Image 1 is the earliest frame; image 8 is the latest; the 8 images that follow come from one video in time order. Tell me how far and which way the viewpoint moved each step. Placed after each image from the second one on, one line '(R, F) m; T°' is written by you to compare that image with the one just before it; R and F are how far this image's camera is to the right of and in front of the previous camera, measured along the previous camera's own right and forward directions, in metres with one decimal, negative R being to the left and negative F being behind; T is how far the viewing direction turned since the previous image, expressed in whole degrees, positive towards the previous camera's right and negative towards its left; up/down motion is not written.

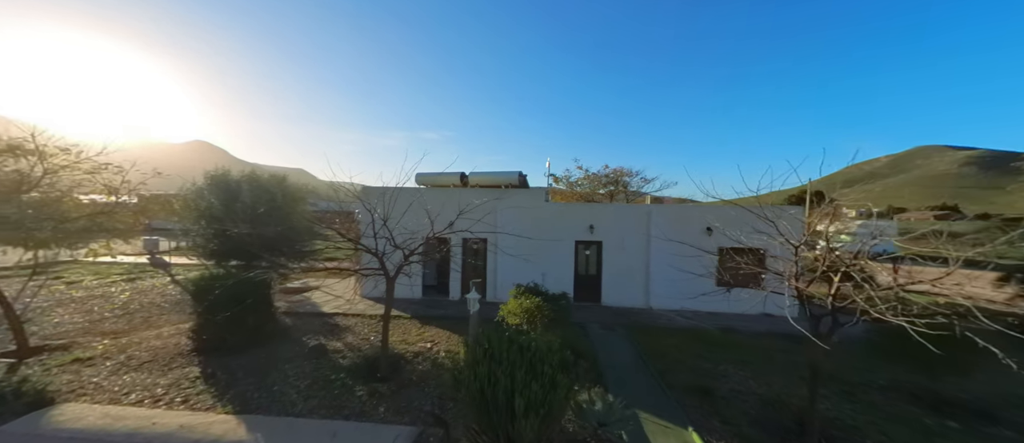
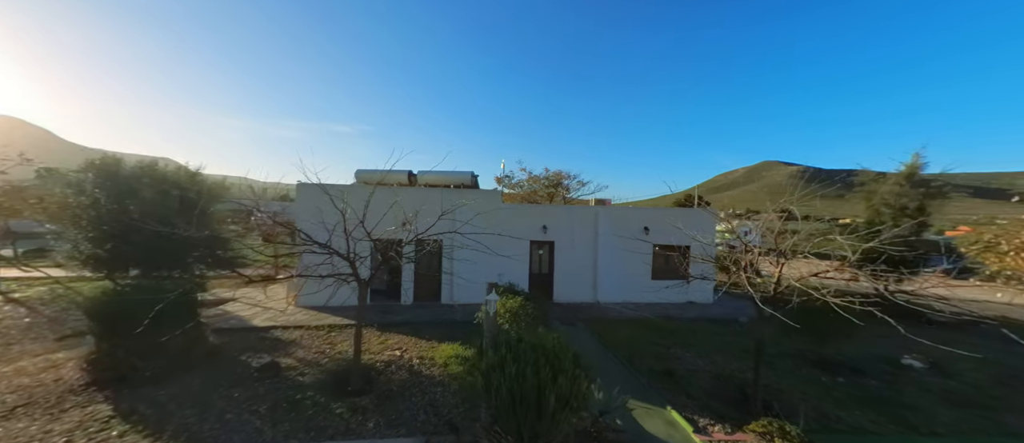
(-0.8, -0.1) m; +13°
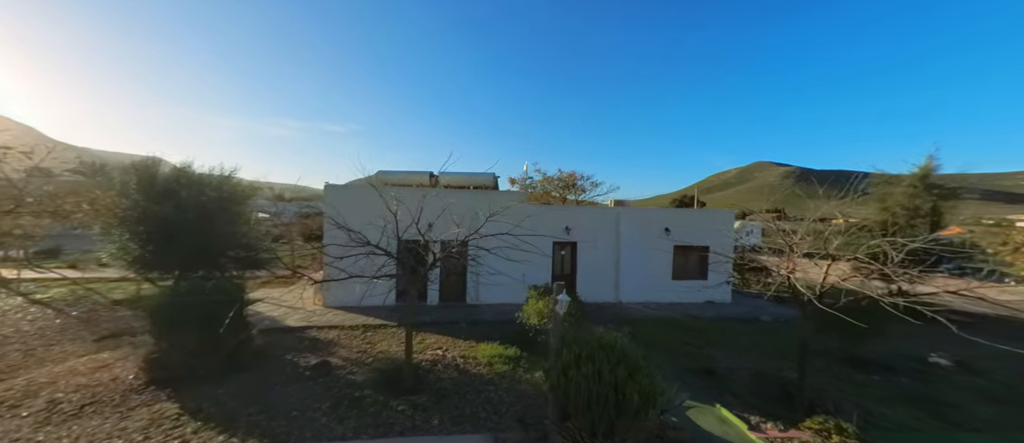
(-0.8, -0.1) m; 0°
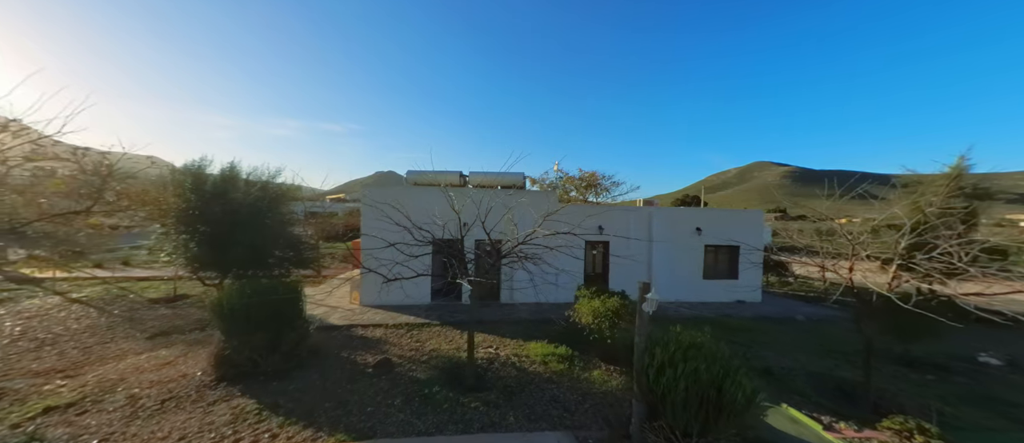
(-0.9, 0.0) m; 0°
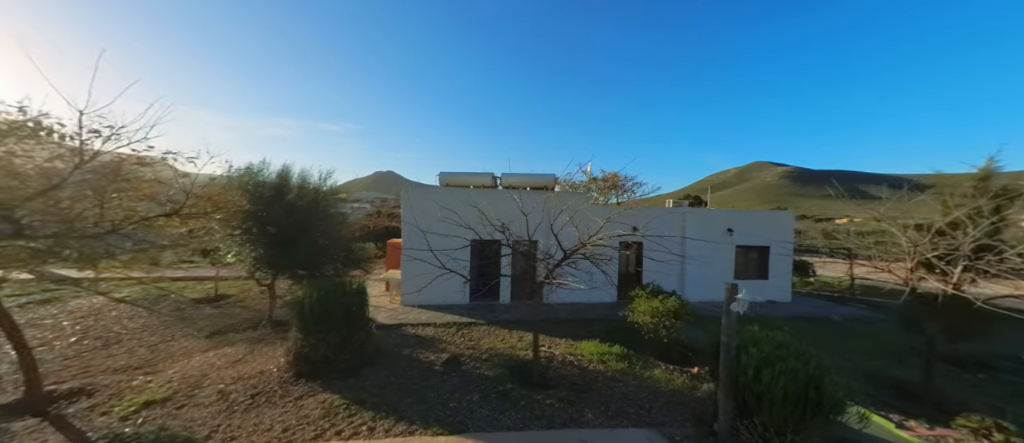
(-1.0, -0.1) m; -1°
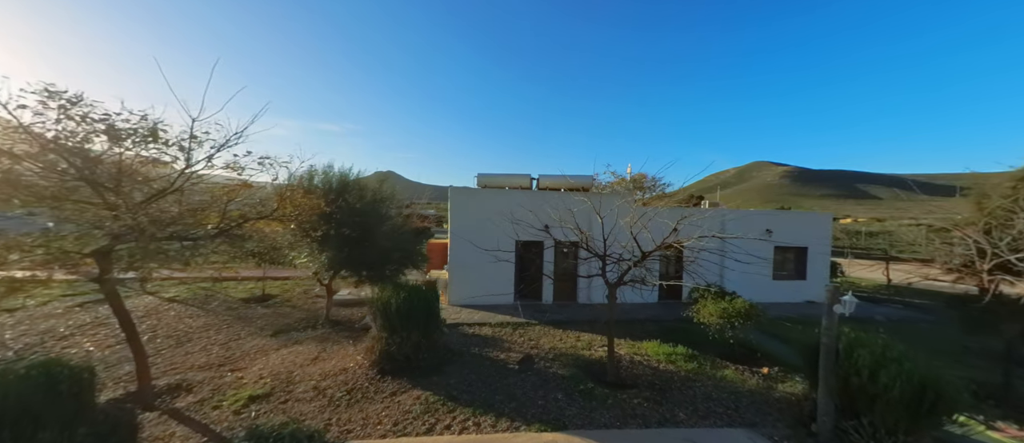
(-1.1, -0.1) m; -1°
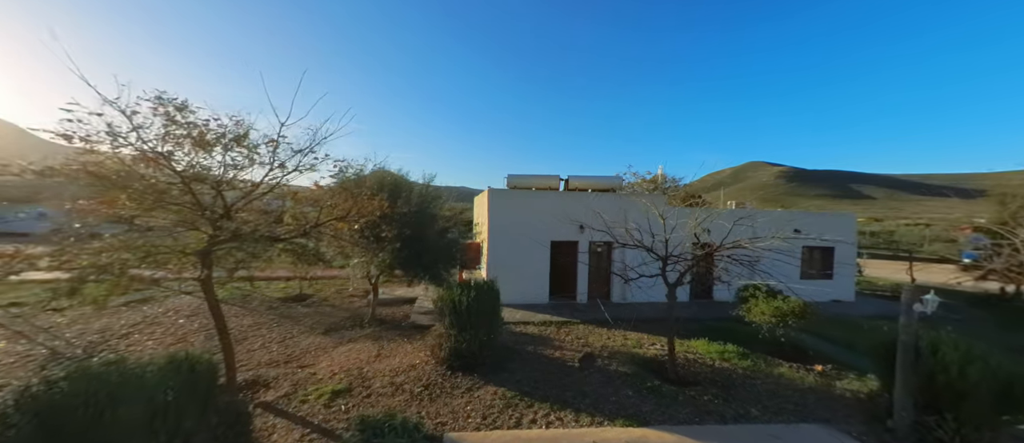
(-1.0, -0.1) m; 0°
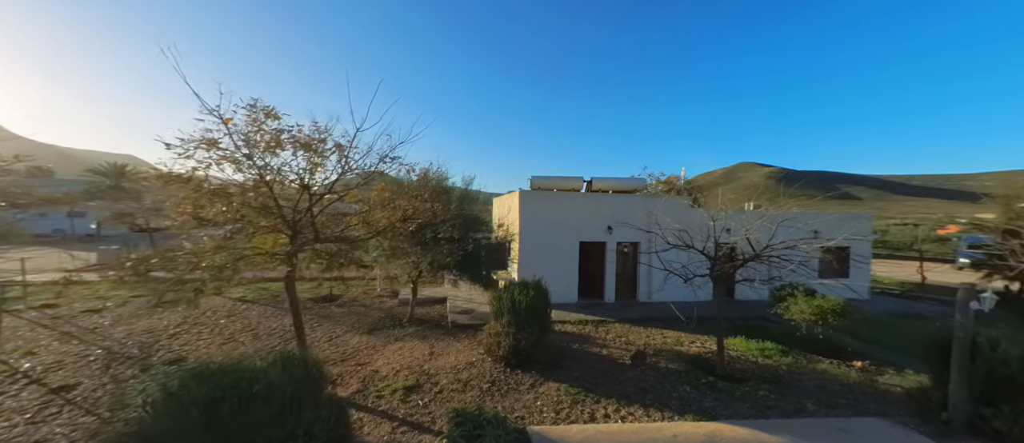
(-1.0, -0.2) m; 0°
